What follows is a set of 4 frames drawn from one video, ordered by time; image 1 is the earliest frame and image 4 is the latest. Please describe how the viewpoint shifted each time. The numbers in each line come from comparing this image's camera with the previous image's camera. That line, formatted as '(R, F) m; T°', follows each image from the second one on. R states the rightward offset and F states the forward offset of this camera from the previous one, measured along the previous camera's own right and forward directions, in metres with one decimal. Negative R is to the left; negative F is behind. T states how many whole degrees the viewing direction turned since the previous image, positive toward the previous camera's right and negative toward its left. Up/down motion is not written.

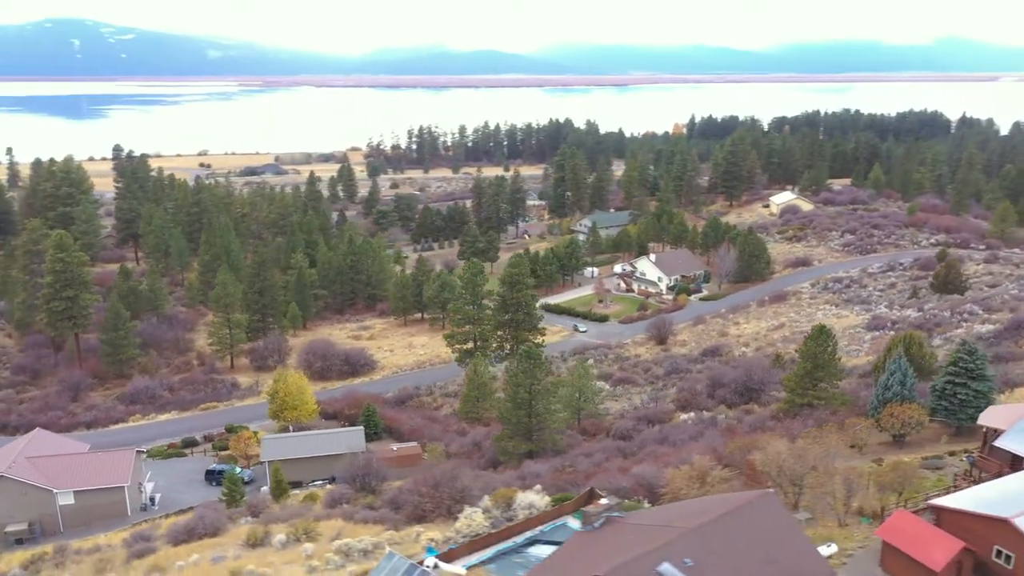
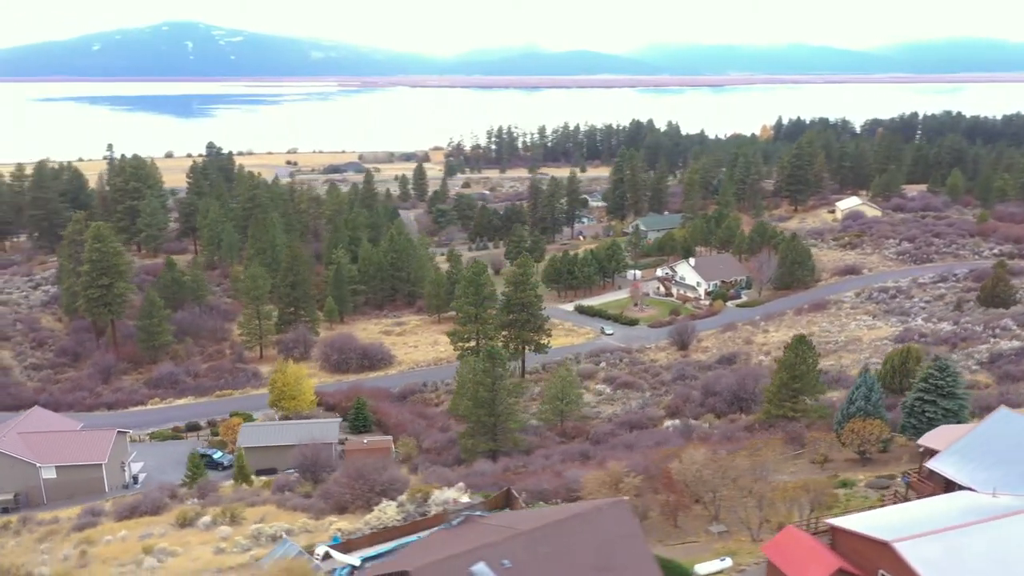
(+3.9, 0.0) m; -6°
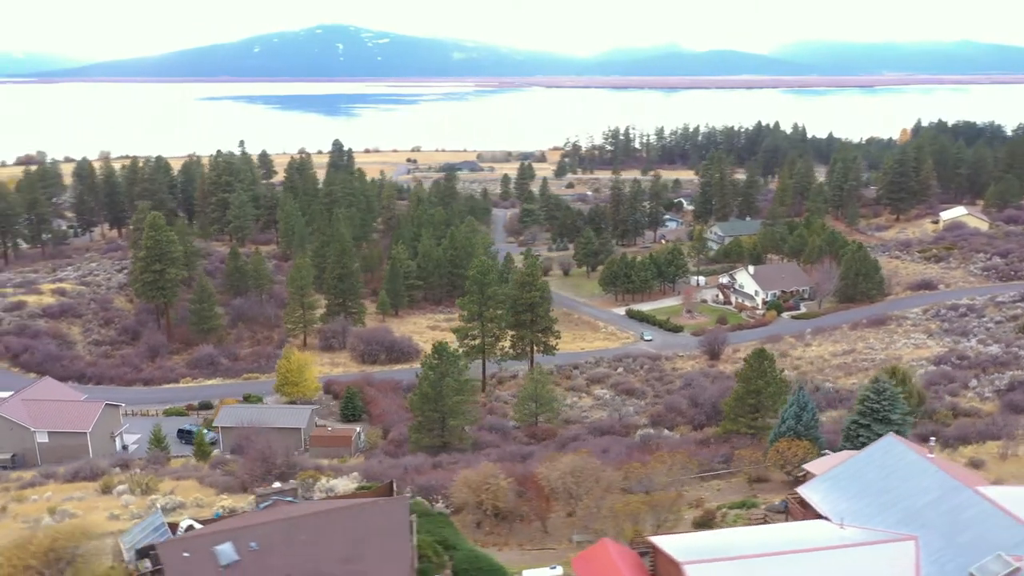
(+5.8, +0.2) m; -9°
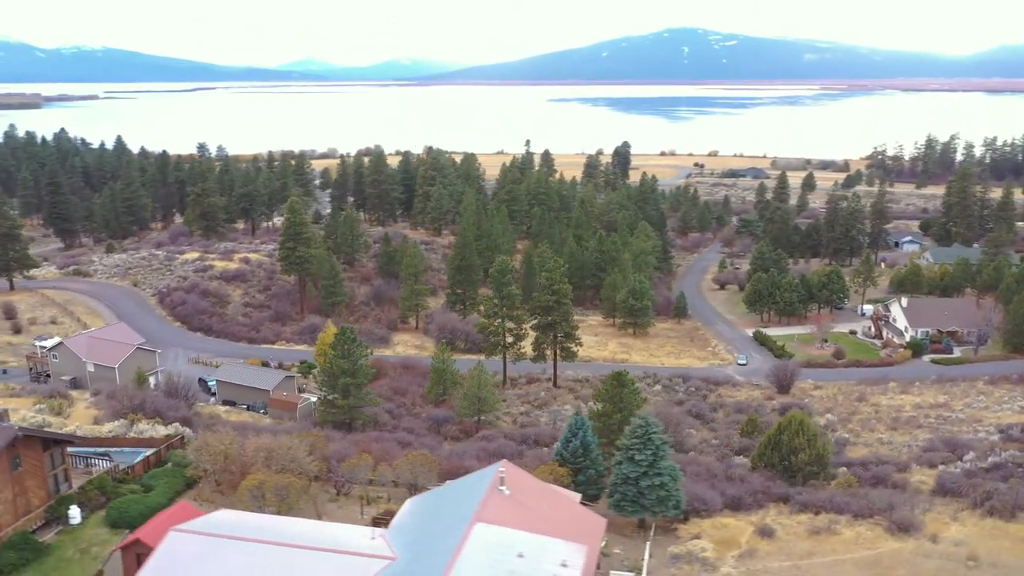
(+13.9, +2.2) m; -22°
